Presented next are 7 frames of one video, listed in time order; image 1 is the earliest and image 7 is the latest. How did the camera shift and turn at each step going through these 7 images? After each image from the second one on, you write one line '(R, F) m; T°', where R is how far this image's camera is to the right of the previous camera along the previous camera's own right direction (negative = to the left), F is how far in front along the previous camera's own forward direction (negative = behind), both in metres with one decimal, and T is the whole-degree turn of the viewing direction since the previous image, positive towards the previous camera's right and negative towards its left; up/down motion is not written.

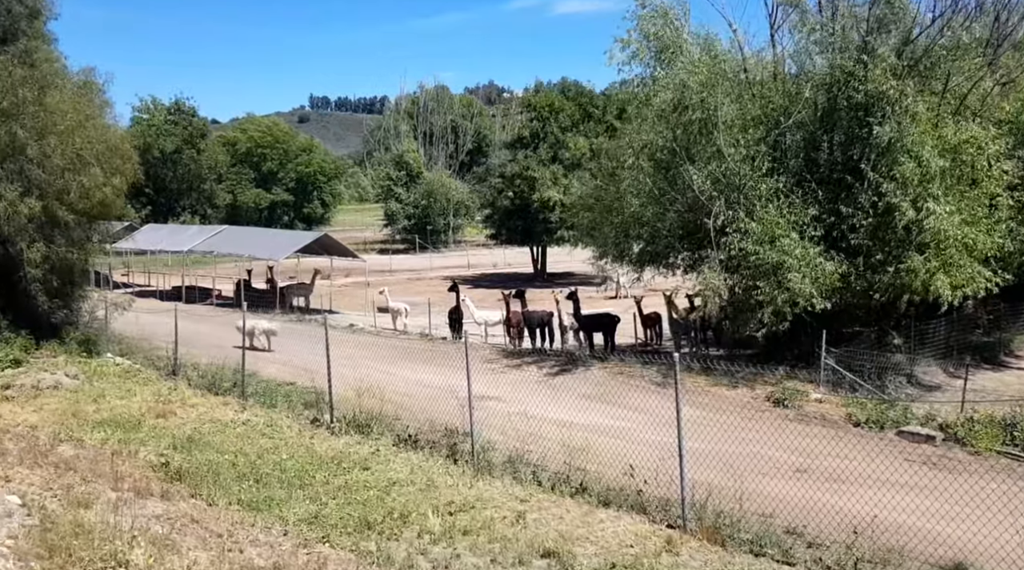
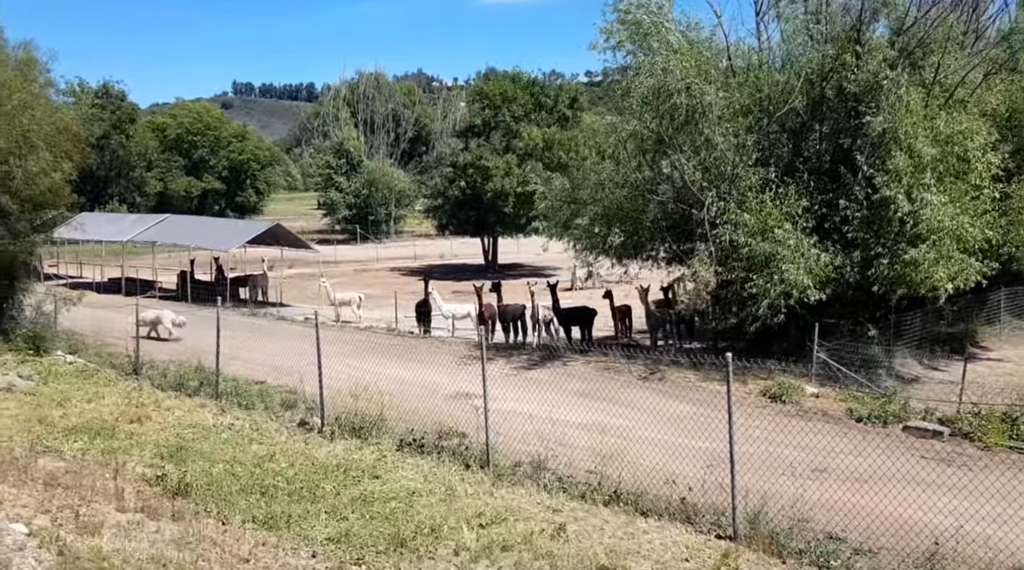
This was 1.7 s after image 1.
(-1.1, +0.8) m; +4°
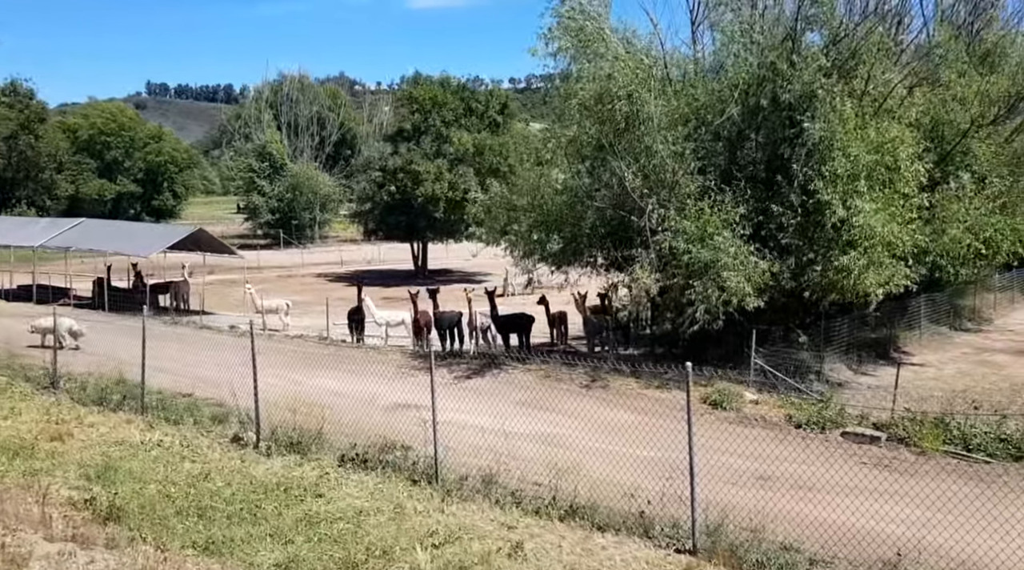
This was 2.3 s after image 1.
(-0.3, +0.4) m; +4°
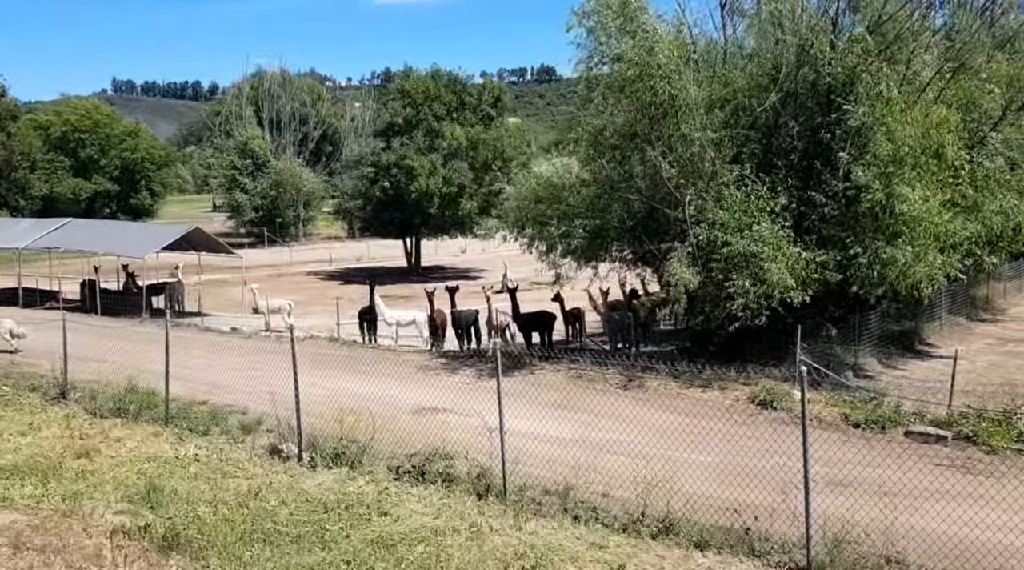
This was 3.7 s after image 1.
(-1.0, +0.8) m; +2°
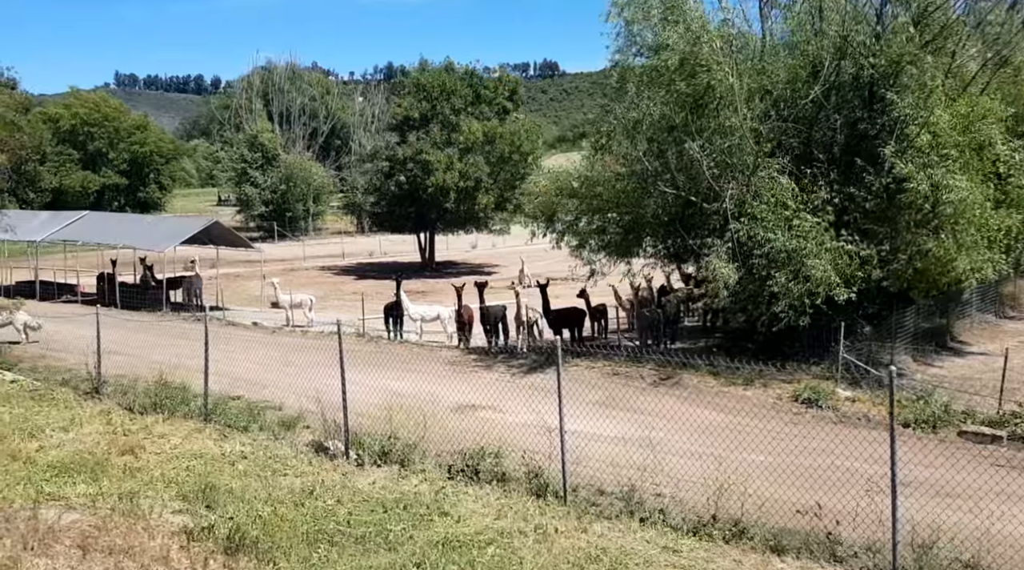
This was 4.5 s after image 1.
(-0.6, +0.3) m; 0°
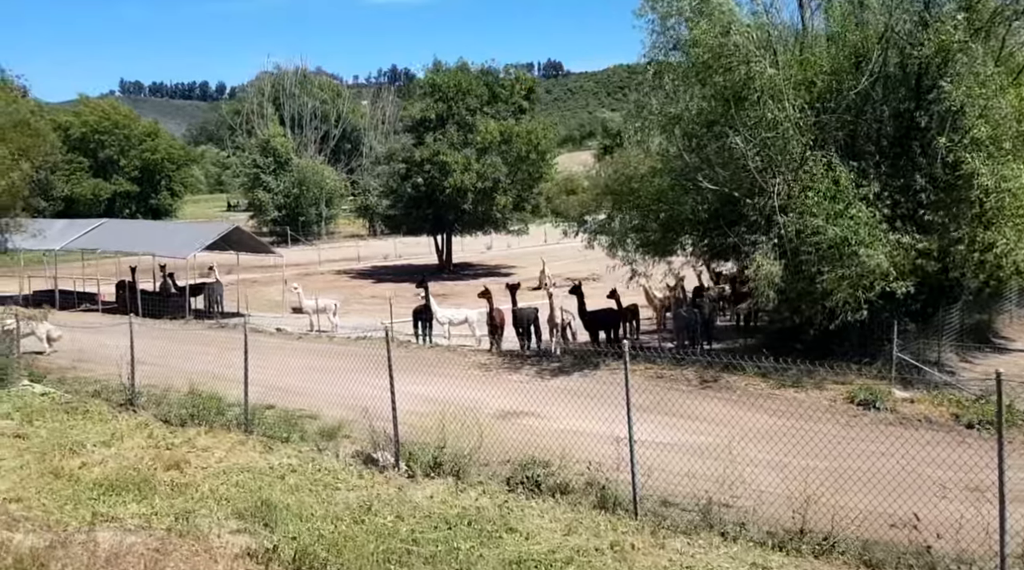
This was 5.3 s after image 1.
(-0.6, +0.5) m; 0°
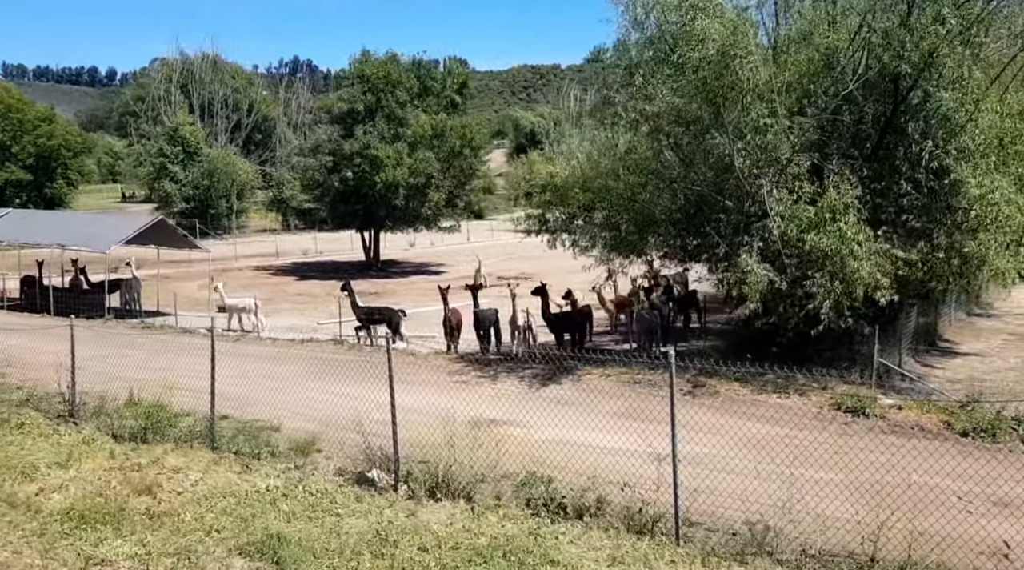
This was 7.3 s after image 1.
(-1.2, +1.0) m; +6°
